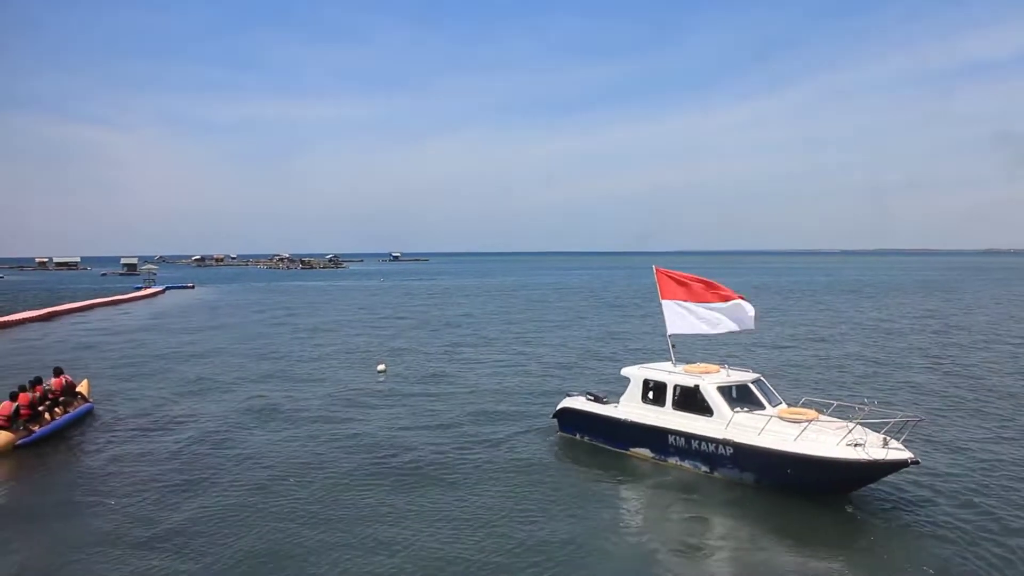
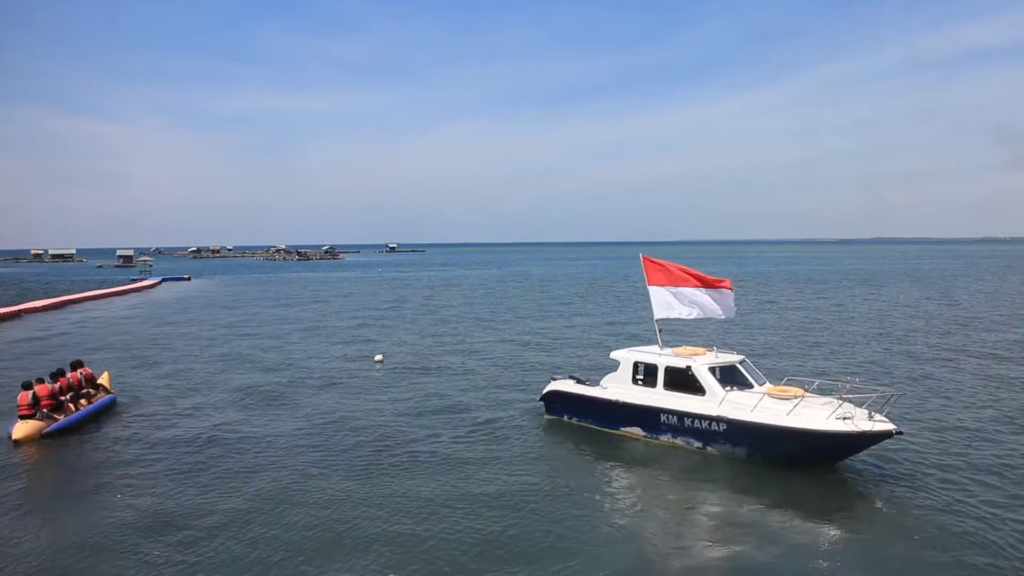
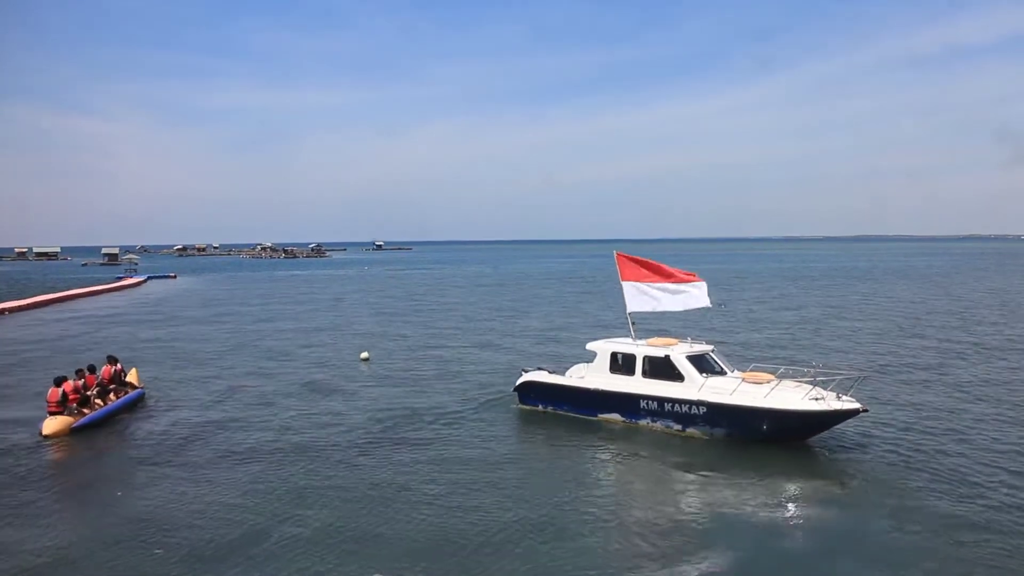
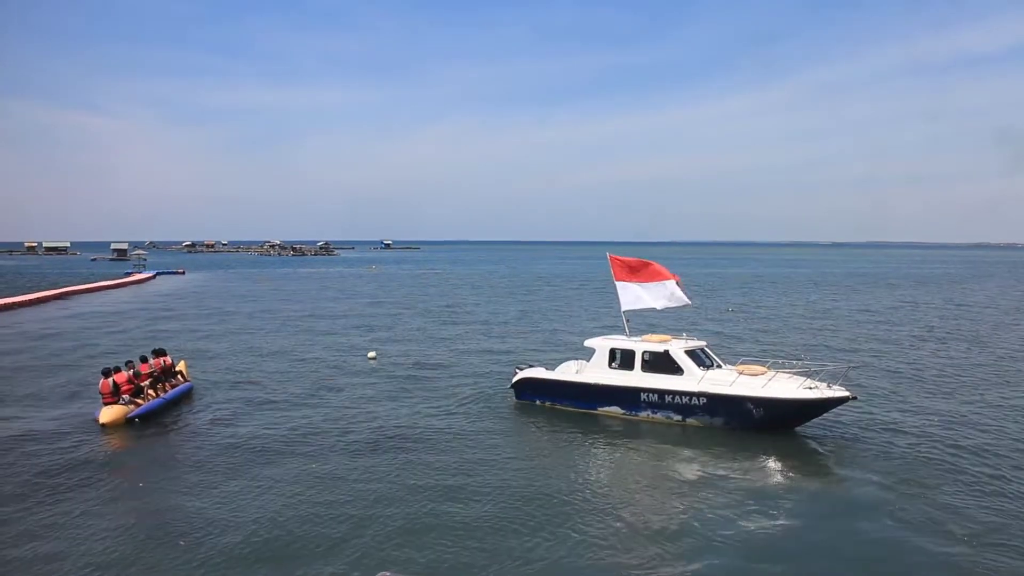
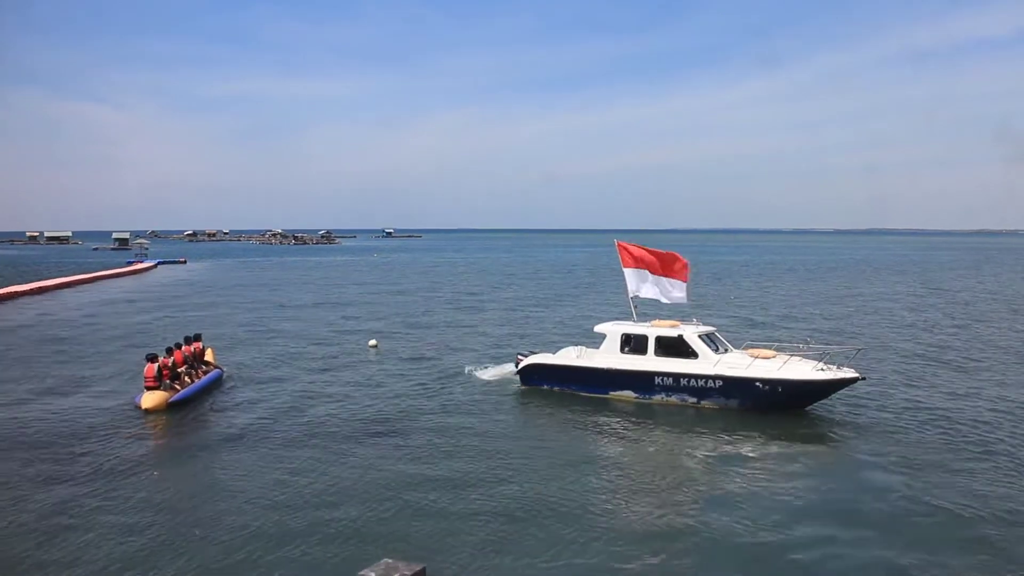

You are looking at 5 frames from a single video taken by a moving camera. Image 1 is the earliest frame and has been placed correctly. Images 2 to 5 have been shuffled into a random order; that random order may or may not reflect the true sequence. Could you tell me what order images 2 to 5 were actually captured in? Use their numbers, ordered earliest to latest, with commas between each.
2, 3, 4, 5
